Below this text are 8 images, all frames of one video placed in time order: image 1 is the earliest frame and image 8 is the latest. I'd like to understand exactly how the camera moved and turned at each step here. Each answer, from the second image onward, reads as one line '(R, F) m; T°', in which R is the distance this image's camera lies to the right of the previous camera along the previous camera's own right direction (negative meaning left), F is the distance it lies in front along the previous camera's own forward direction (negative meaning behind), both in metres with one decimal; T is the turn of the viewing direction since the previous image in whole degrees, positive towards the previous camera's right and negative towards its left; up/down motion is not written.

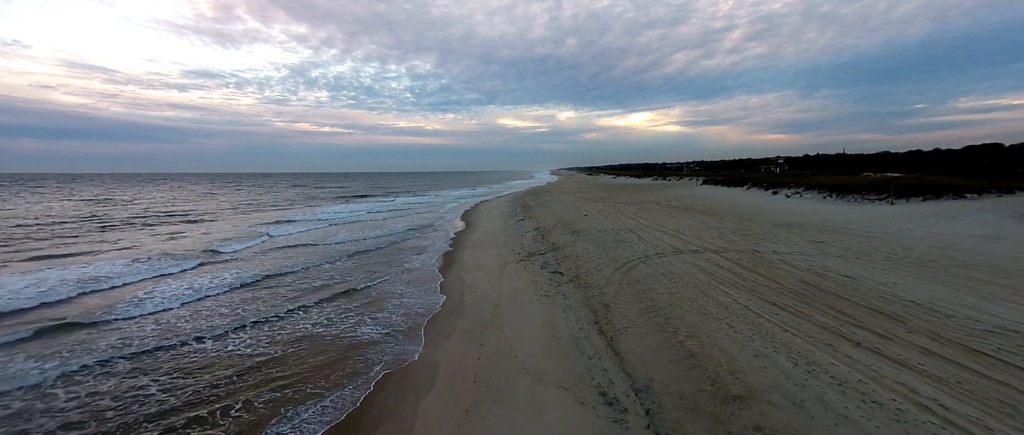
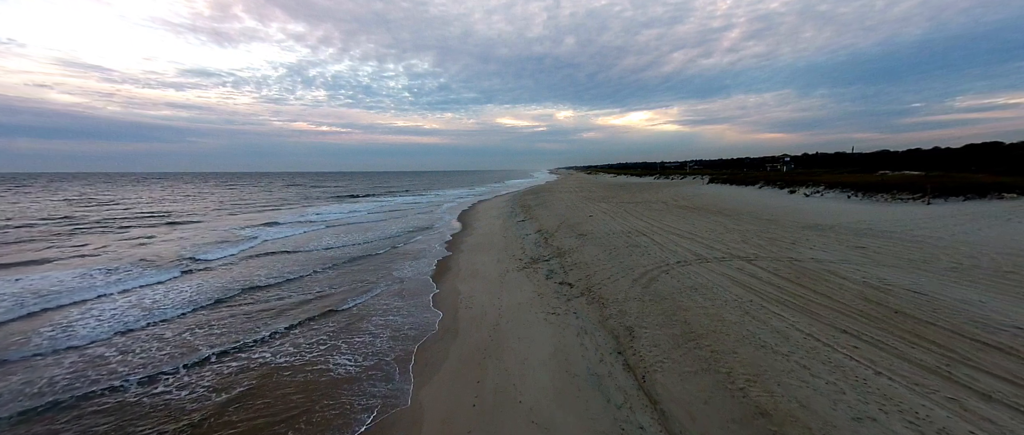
(-0.1, +1.0) m; 0°
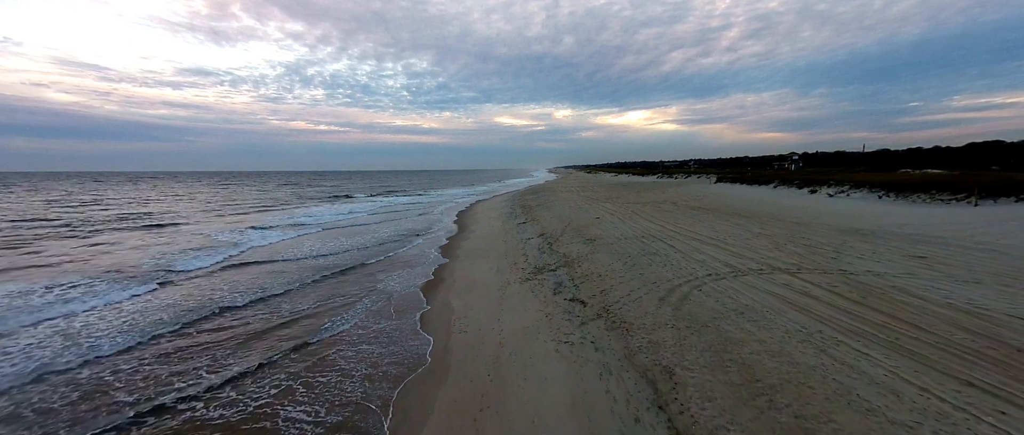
(-0.1, +1.1) m; 0°
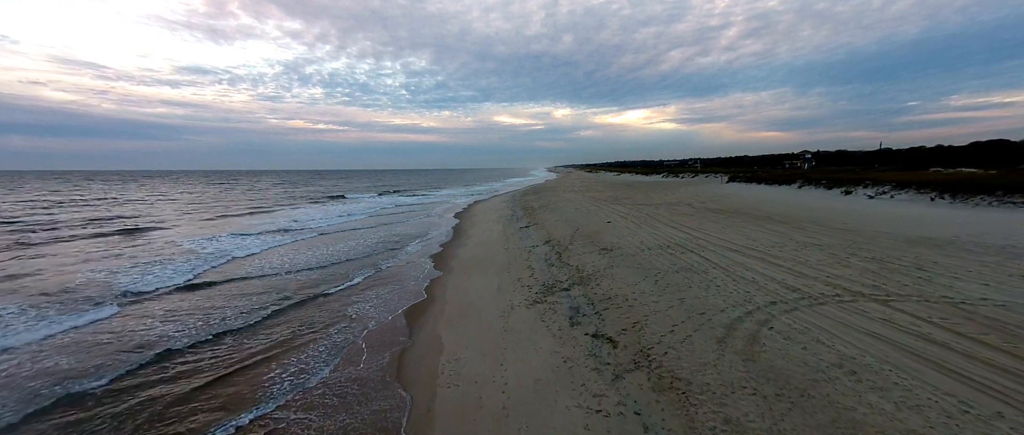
(-0.1, +1.4) m; 0°
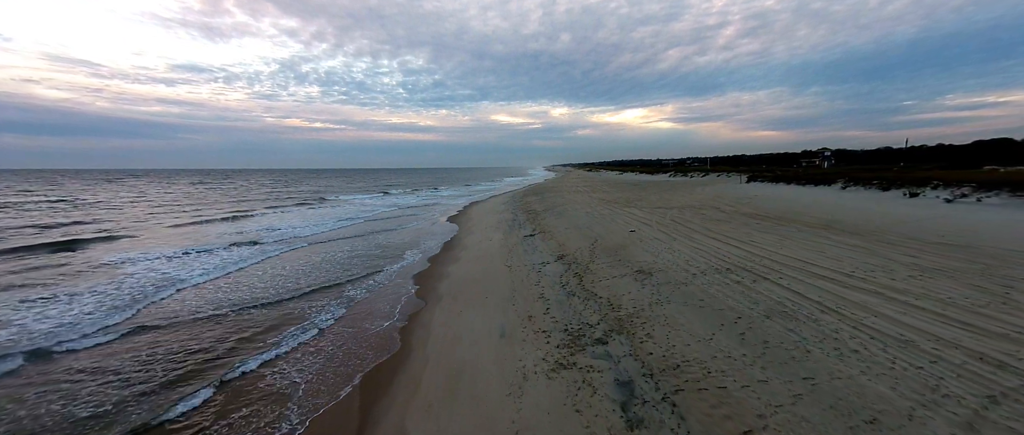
(-0.2, +2.1) m; 0°
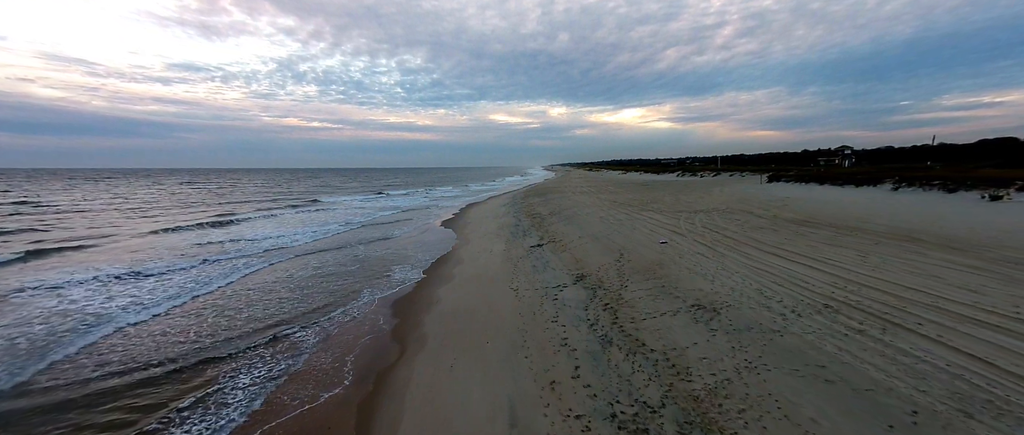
(-0.2, +1.8) m; 0°
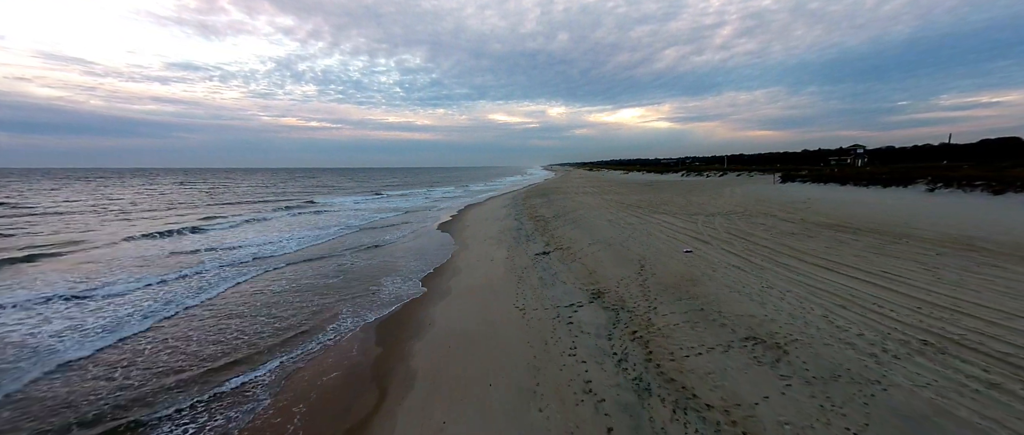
(-0.1, +1.0) m; 0°
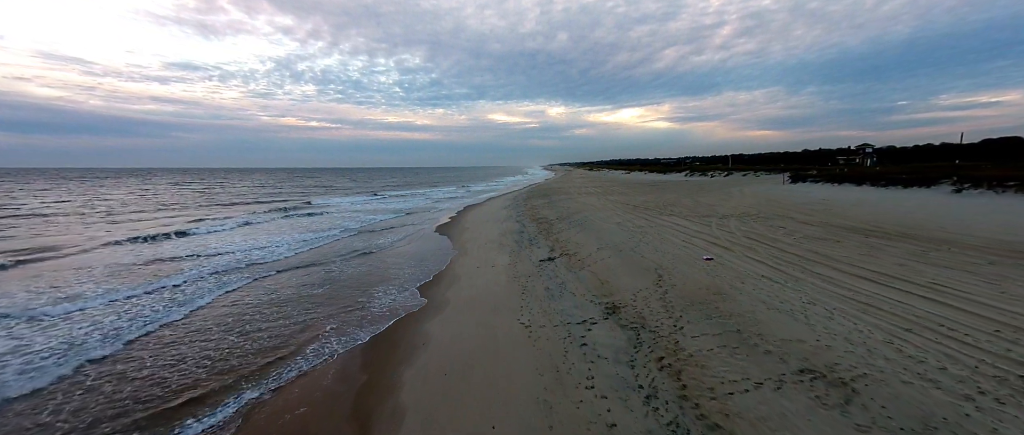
(-0.1, +0.7) m; 0°
